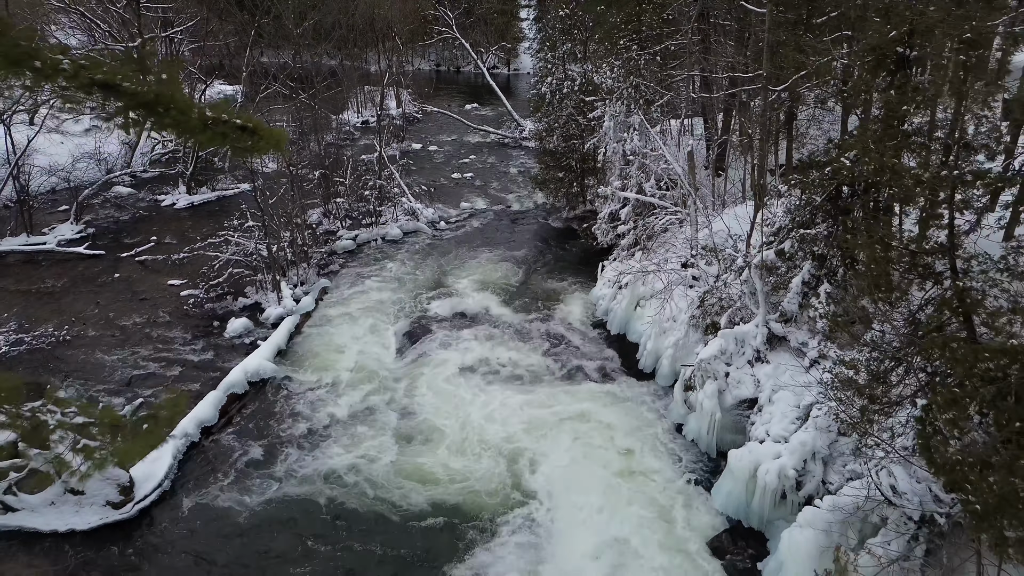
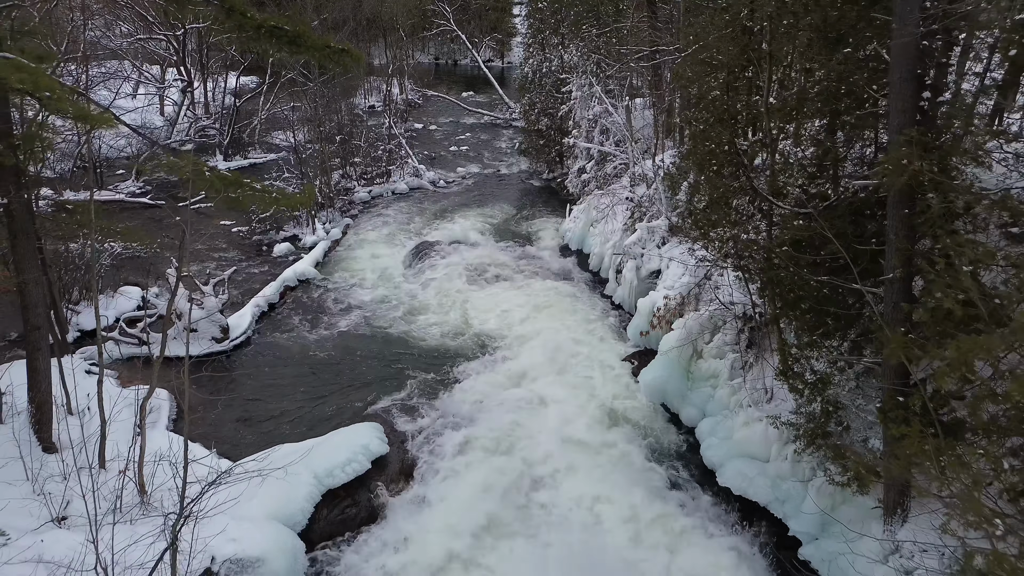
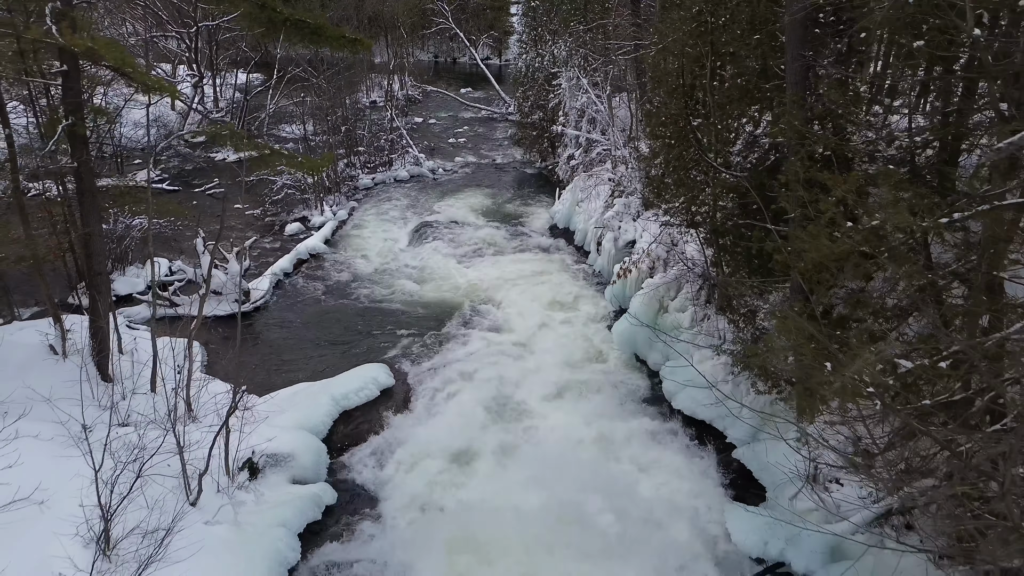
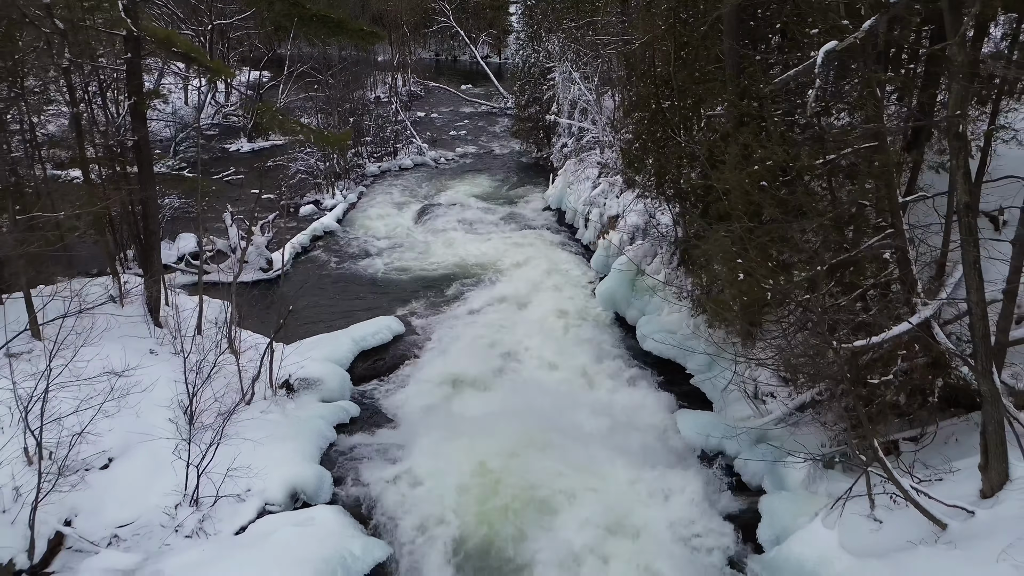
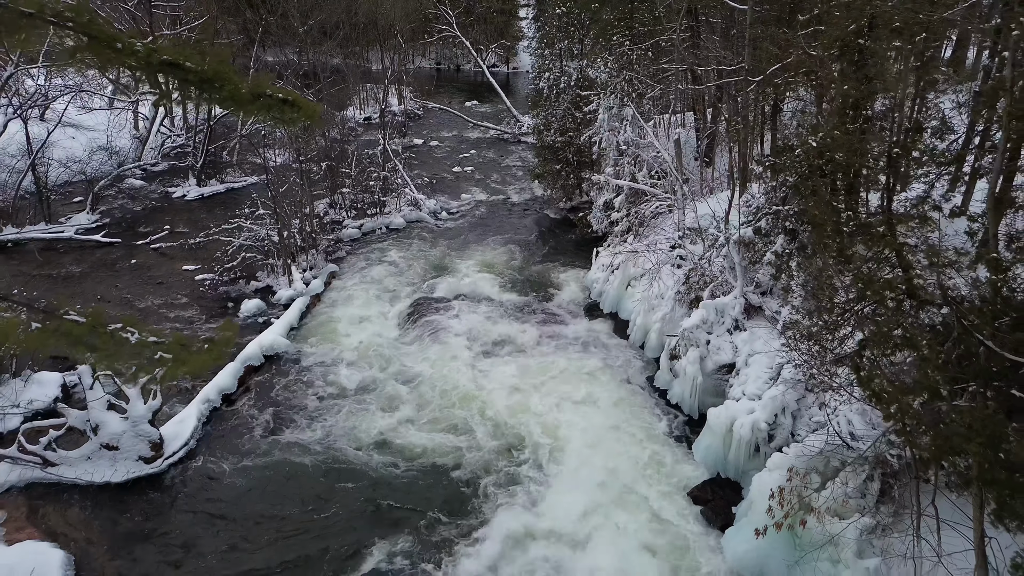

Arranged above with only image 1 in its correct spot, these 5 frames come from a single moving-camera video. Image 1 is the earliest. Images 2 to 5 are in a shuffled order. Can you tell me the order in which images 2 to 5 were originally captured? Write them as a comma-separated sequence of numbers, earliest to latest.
5, 2, 3, 4
